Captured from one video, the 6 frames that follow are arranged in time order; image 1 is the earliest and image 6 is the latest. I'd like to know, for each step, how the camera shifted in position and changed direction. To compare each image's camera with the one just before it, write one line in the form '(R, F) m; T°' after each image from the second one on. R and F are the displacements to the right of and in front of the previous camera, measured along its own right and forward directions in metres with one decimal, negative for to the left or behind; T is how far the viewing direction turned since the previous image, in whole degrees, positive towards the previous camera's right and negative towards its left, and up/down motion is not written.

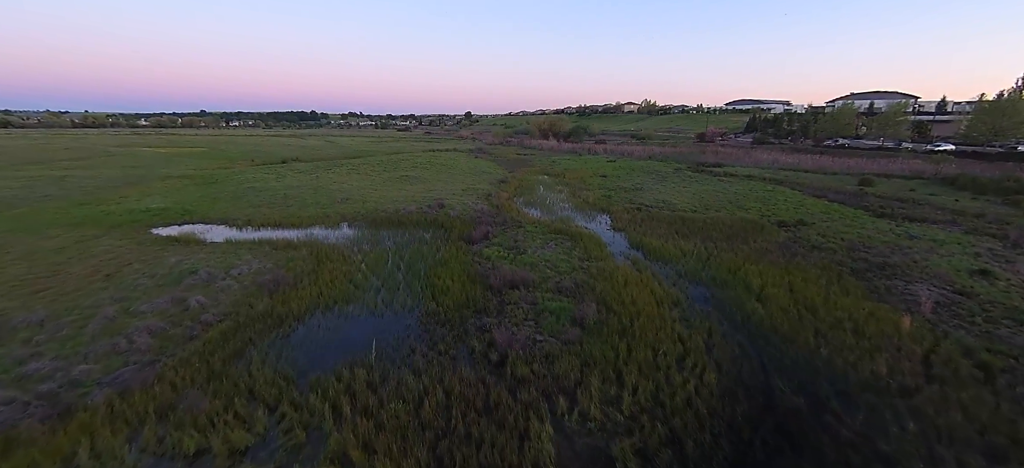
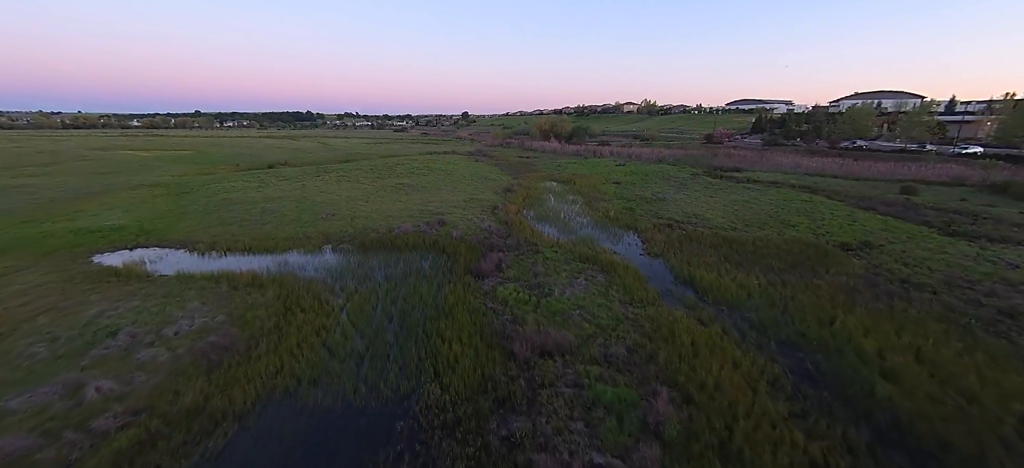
(-0.7, +2.7) m; 0°
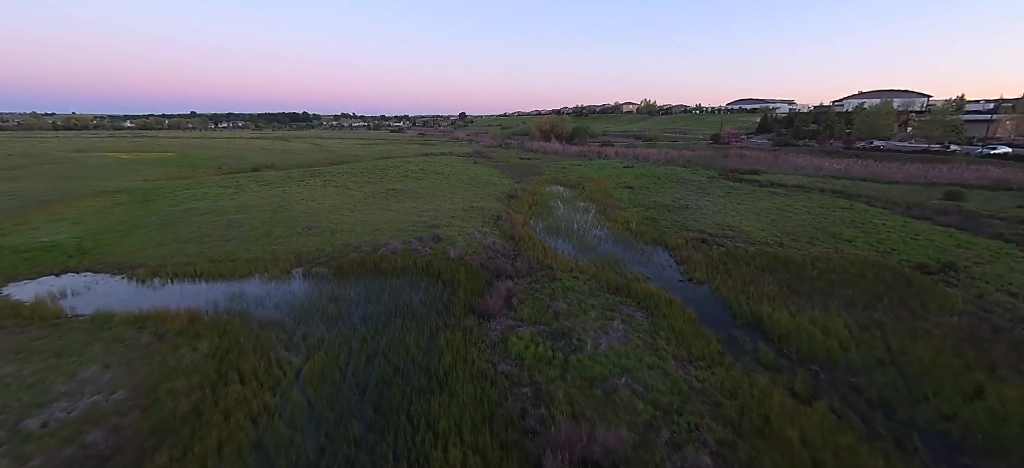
(-0.4, +2.6) m; 0°
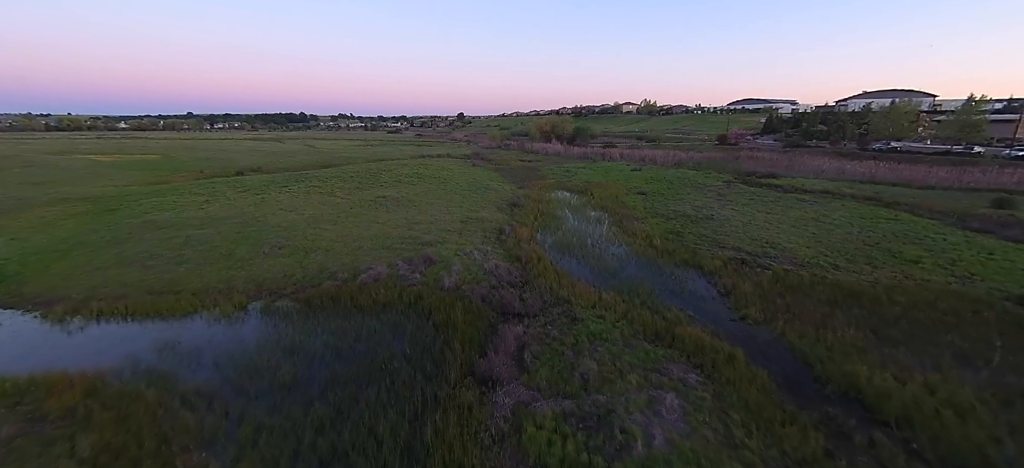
(-0.3, +2.3) m; 0°
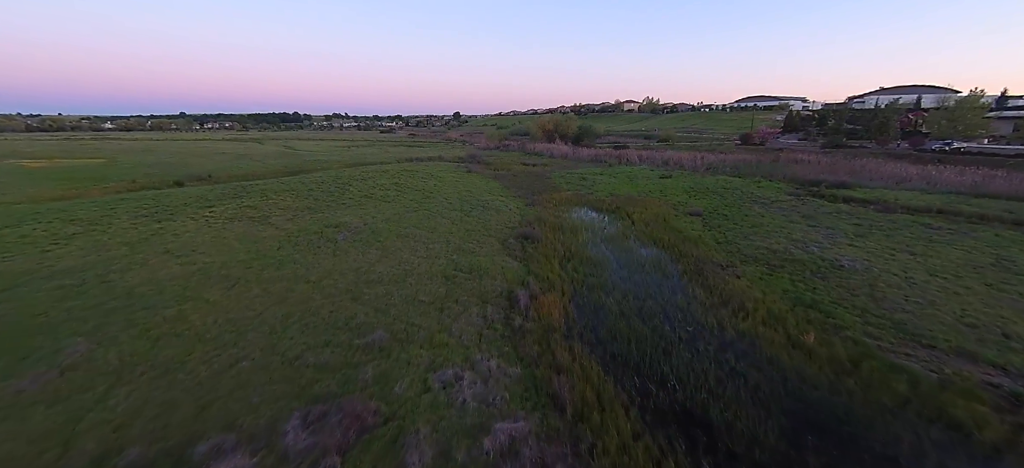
(-0.6, +6.7) m; 0°
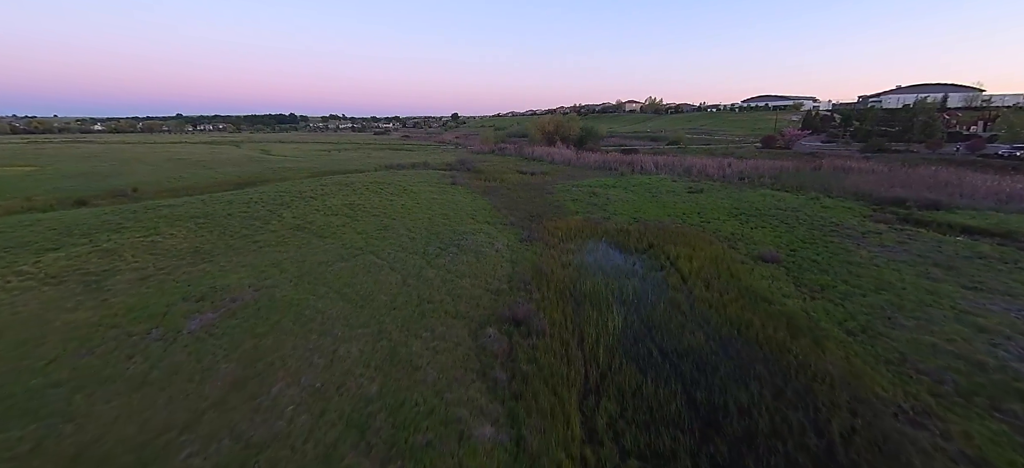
(+0.5, +6.1) m; 0°
